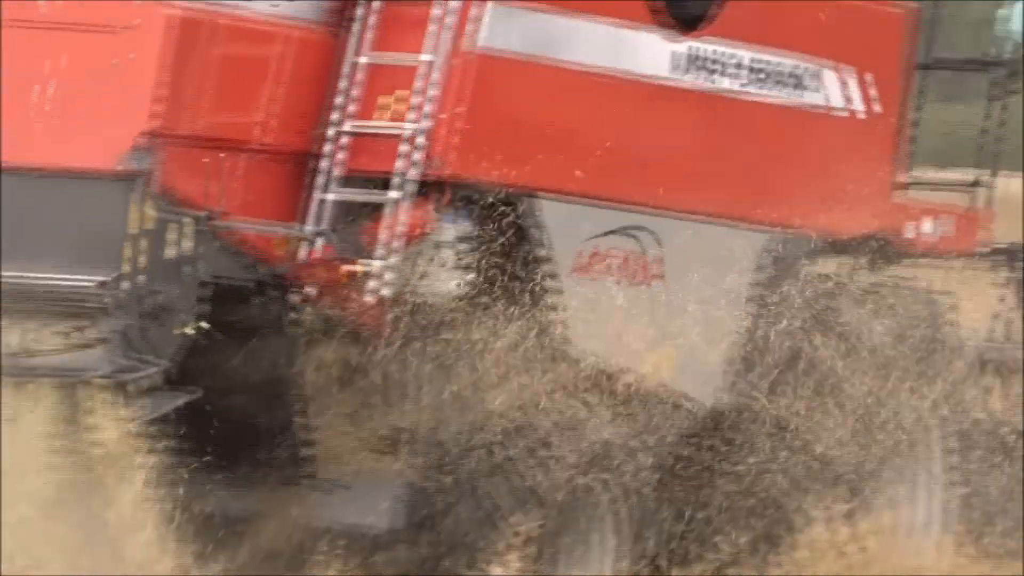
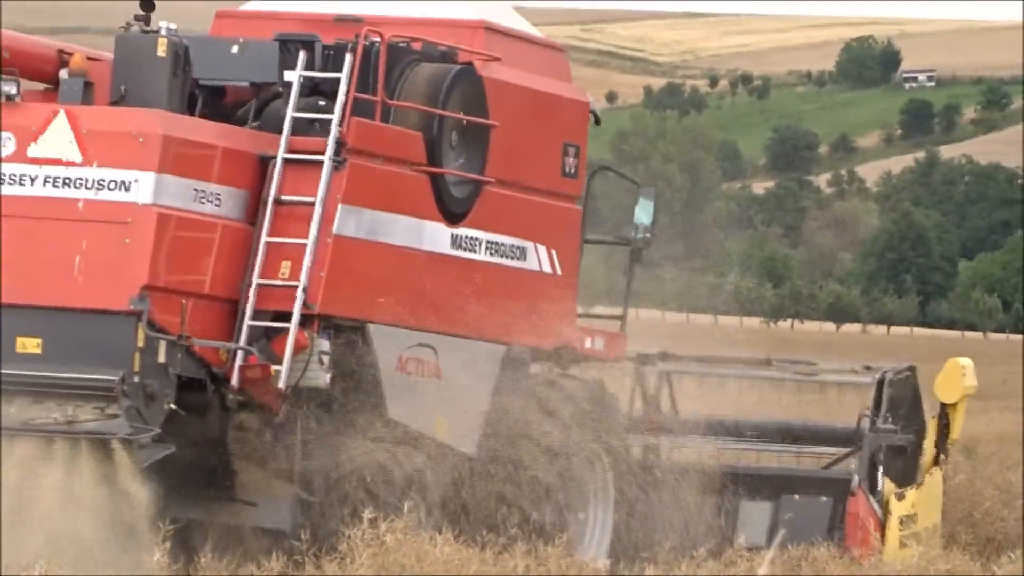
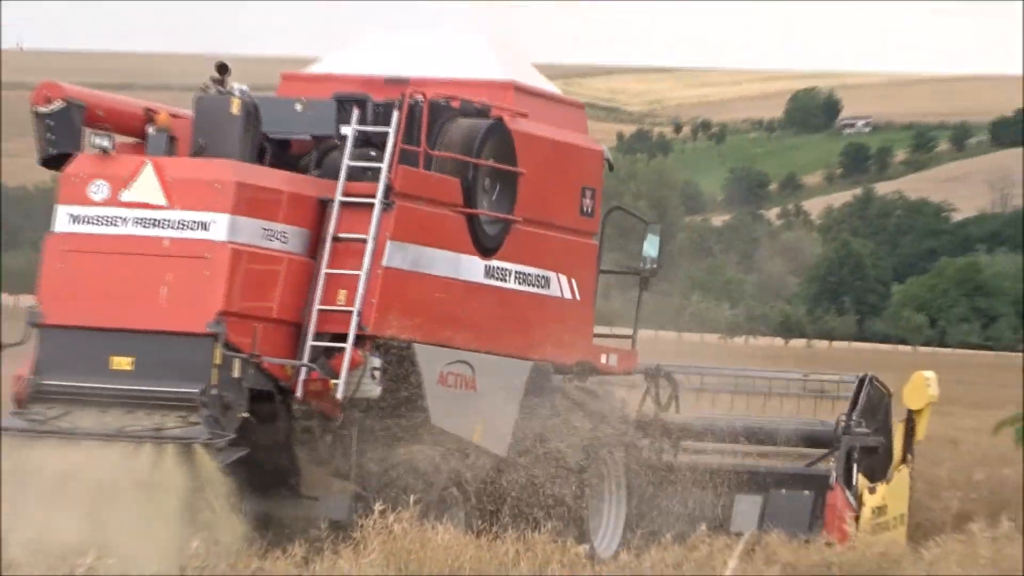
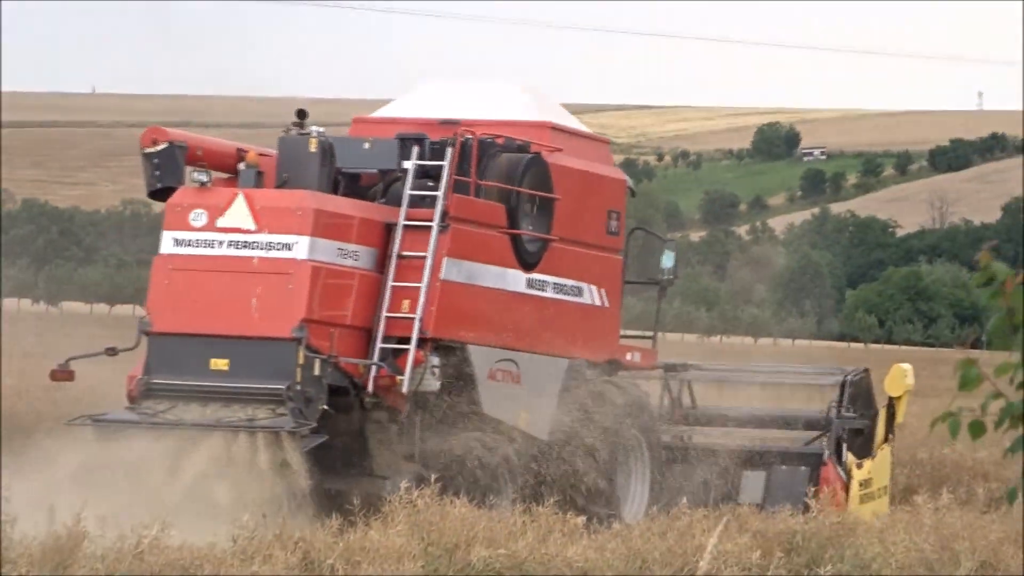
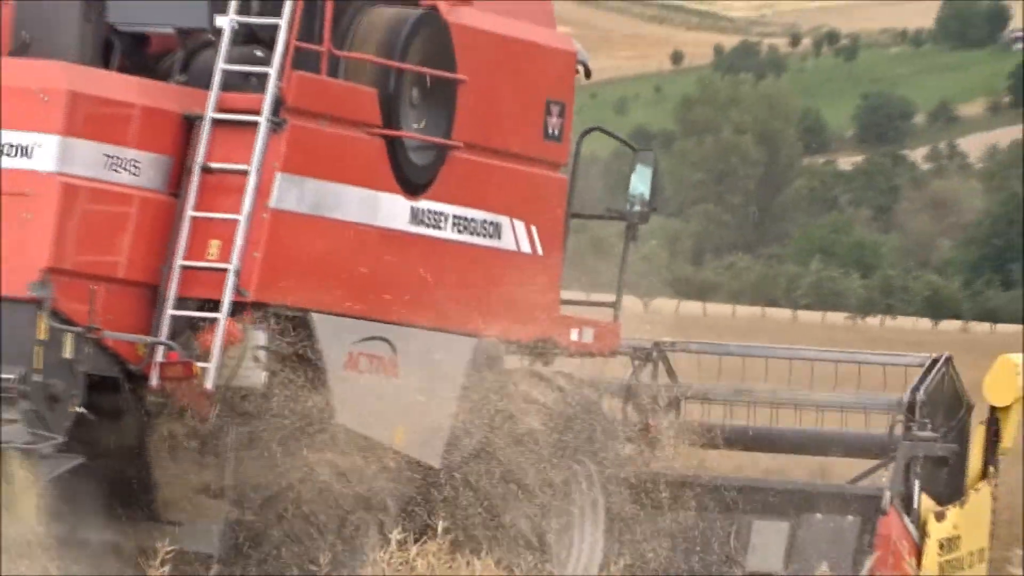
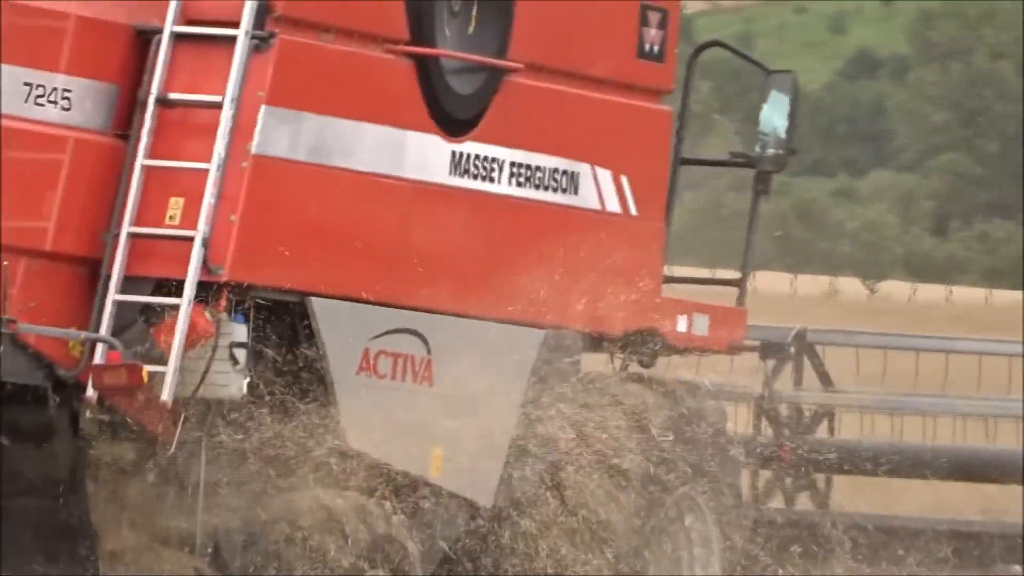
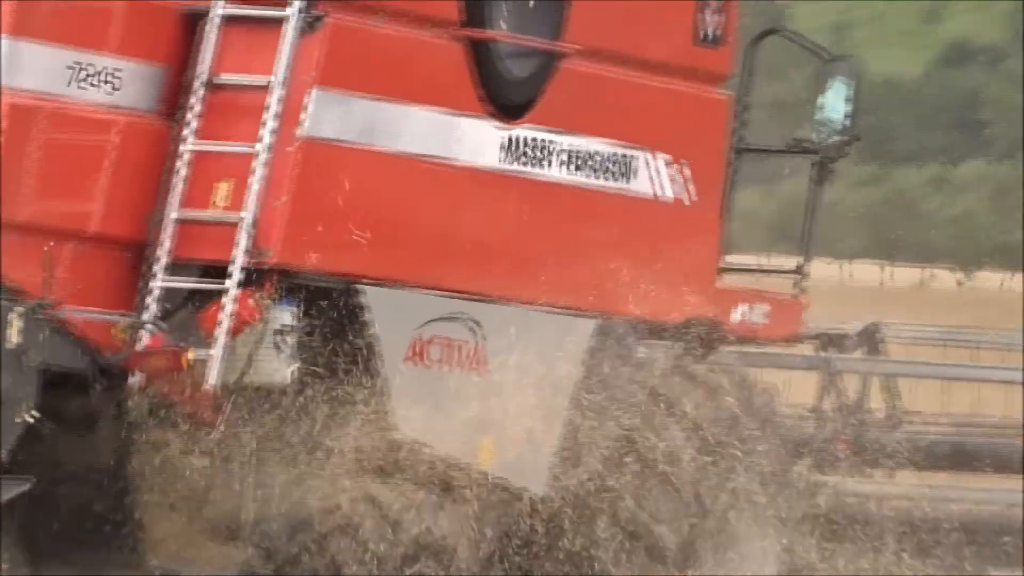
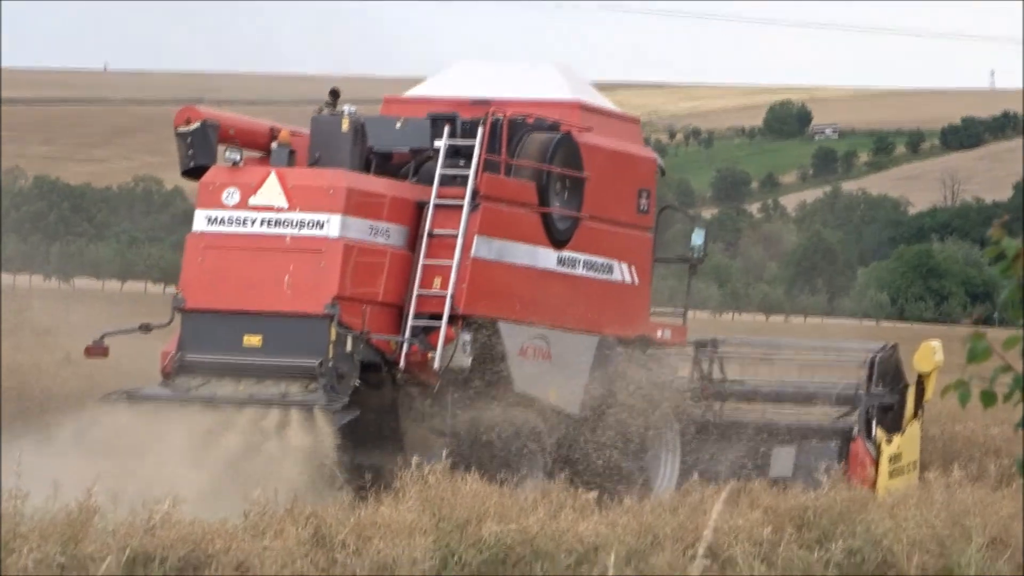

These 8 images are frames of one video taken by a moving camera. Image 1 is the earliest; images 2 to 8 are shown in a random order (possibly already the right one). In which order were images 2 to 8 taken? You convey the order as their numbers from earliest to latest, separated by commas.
7, 6, 5, 2, 3, 4, 8
